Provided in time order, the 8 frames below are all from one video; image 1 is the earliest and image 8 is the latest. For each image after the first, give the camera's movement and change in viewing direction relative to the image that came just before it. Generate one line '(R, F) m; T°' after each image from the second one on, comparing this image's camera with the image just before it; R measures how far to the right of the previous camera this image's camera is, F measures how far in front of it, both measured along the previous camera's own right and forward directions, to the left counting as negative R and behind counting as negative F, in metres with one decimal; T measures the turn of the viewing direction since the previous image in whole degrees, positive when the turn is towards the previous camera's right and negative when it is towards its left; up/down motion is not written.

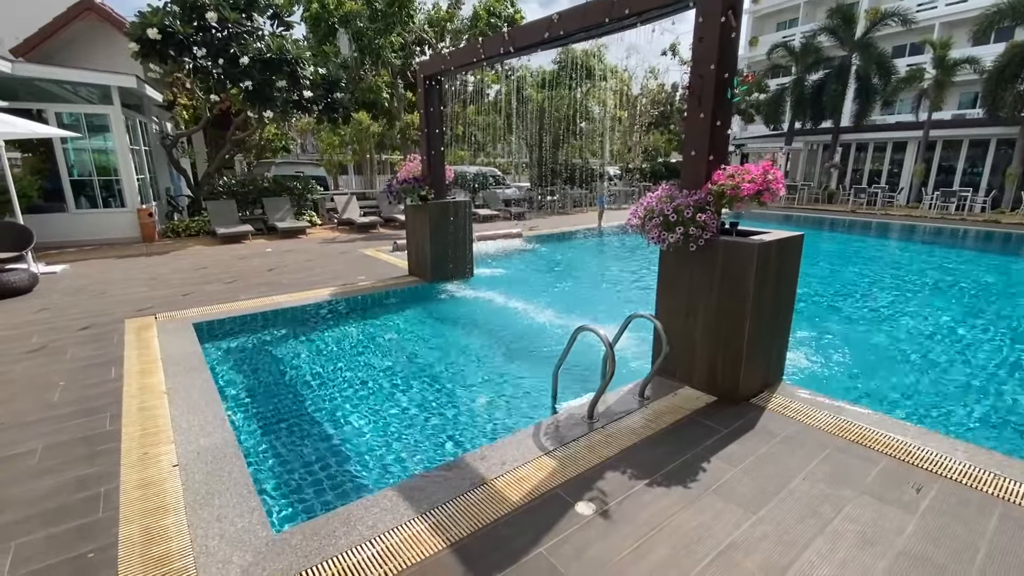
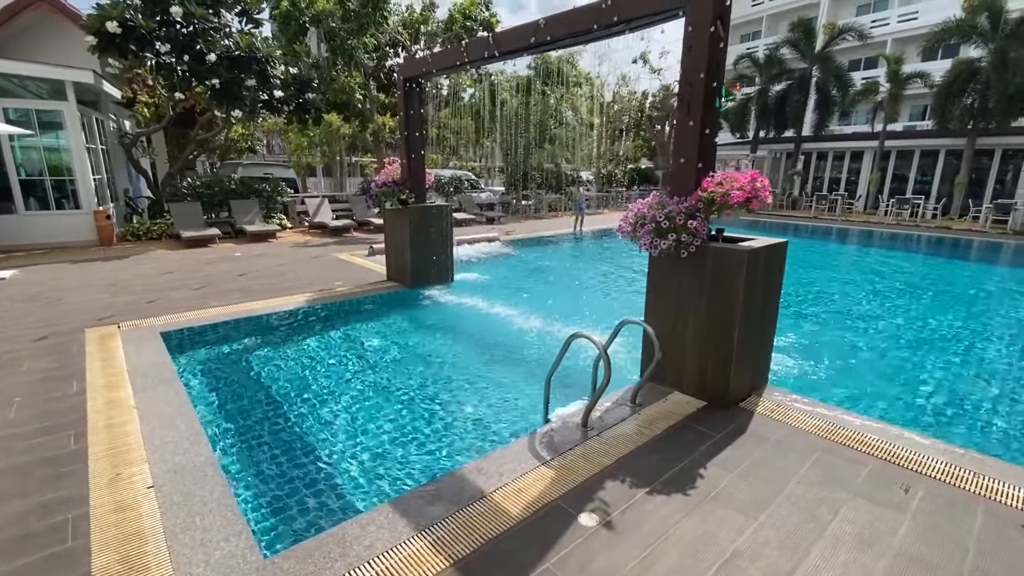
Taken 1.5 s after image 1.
(-0.1, +0.1) m; +3°
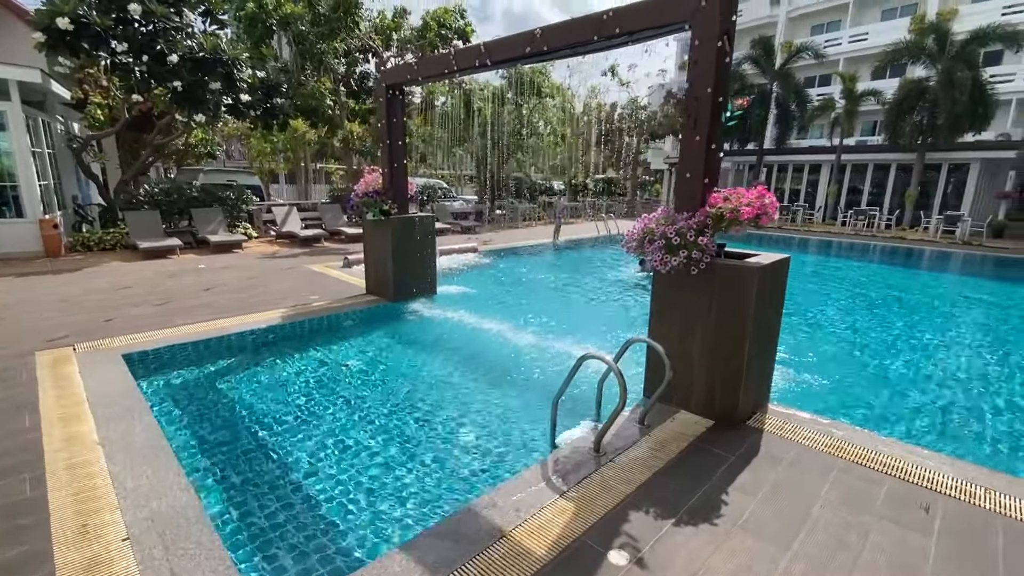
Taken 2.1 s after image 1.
(-0.3, +0.2) m; +4°
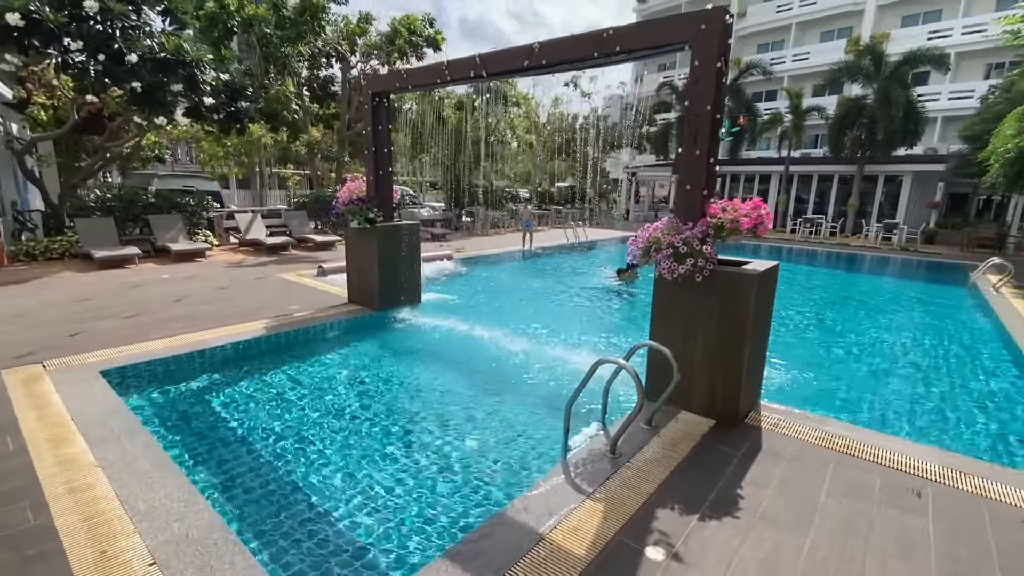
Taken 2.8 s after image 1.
(-0.4, 0.0) m; +5°
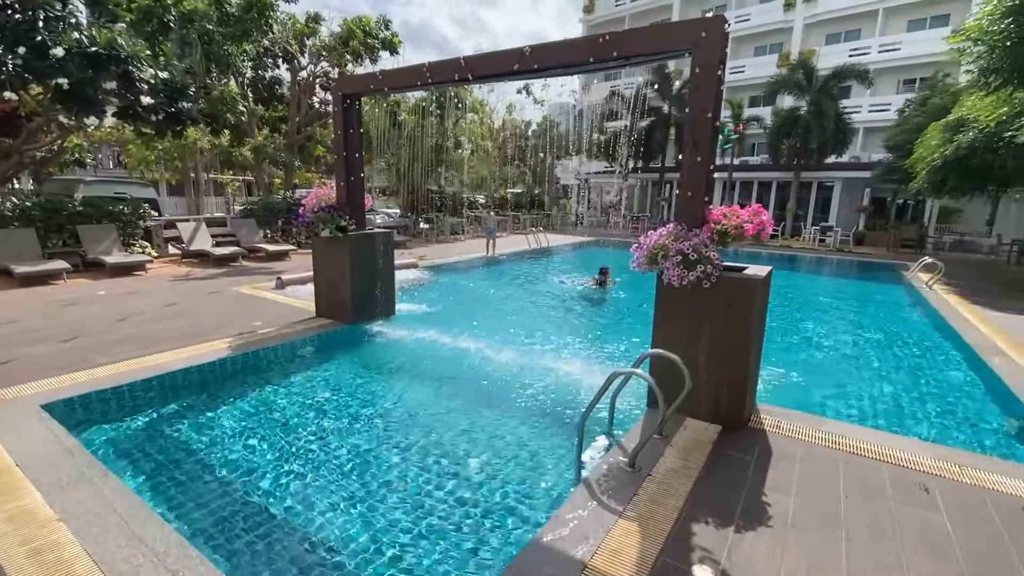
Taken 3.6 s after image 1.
(-0.4, +0.2) m; +6°
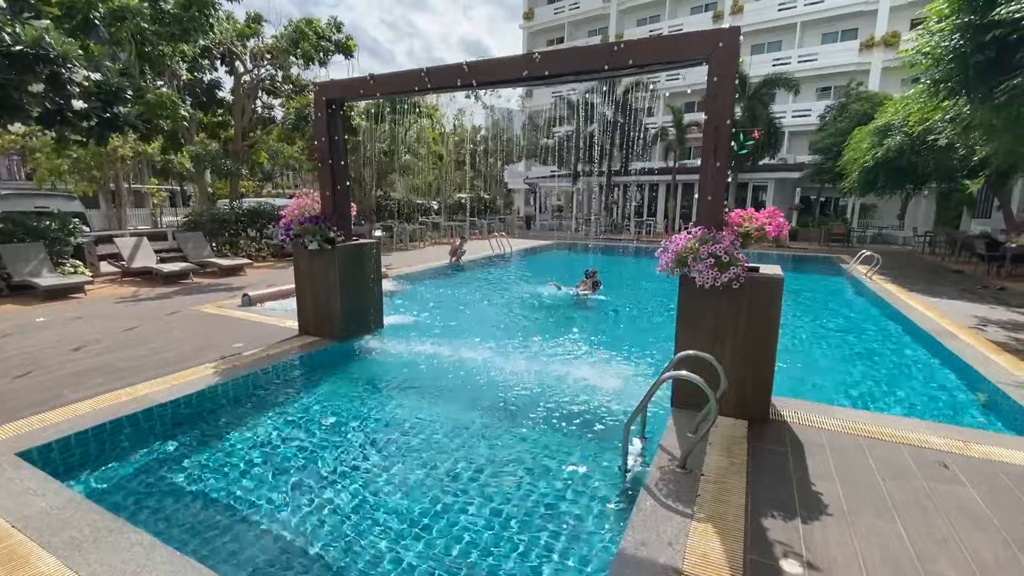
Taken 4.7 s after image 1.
(-0.6, +0.1) m; +7°
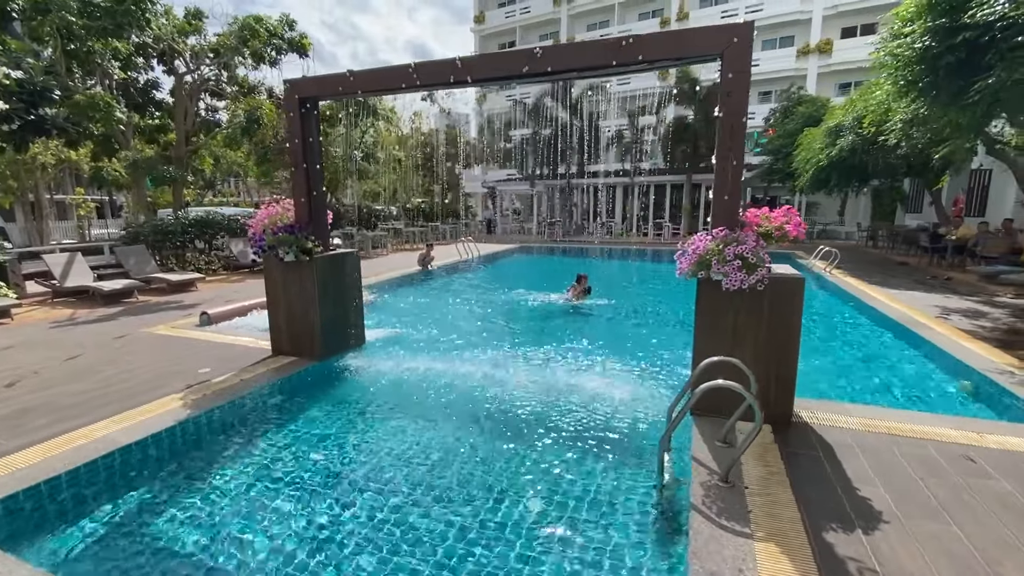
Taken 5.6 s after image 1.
(-0.4, +0.3) m; +5°
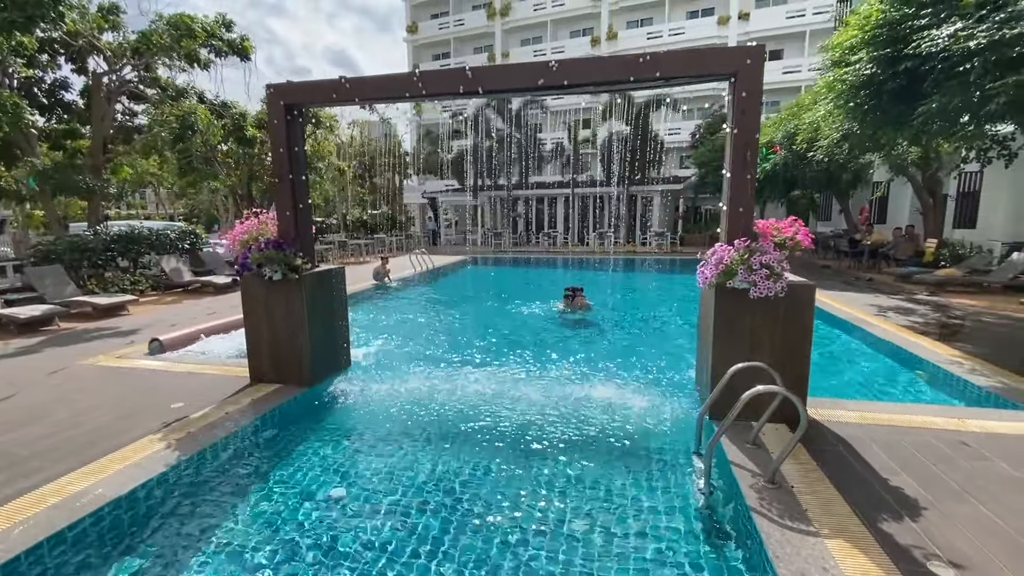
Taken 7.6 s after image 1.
(-0.7, +0.1) m; +8°
